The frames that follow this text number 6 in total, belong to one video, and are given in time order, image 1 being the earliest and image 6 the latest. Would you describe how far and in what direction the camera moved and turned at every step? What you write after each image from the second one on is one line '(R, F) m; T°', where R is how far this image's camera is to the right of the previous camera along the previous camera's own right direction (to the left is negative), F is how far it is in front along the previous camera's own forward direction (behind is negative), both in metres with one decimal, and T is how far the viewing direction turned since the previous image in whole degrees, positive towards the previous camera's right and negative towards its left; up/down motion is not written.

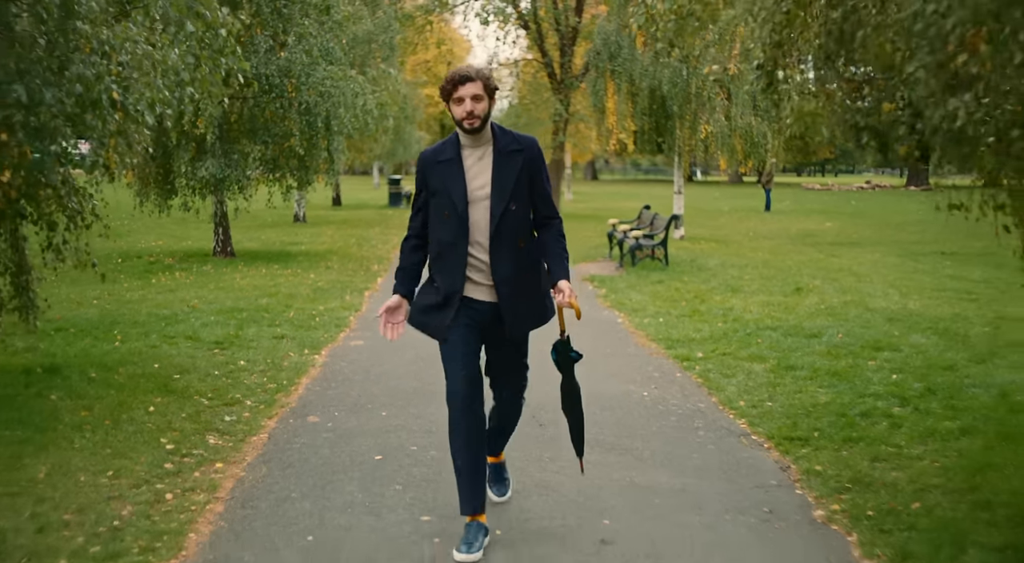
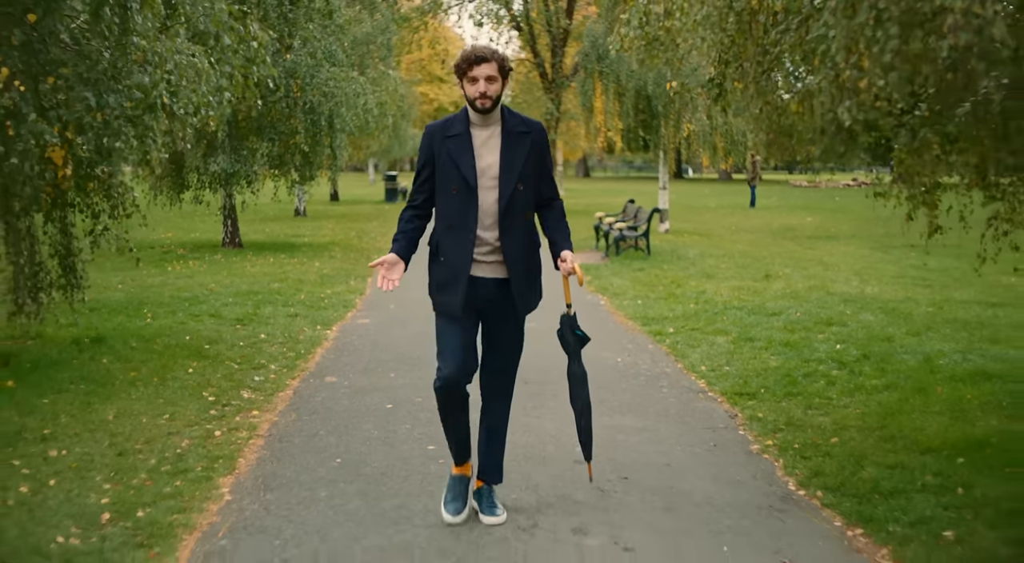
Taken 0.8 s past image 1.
(0.0, -1.0) m; 0°
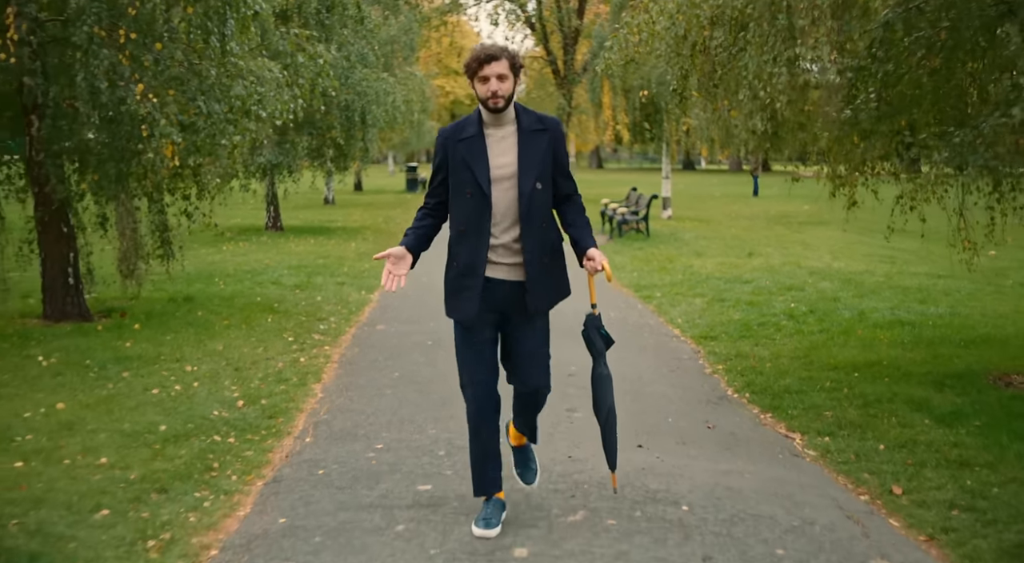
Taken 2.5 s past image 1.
(0.0, -1.8) m; -1°
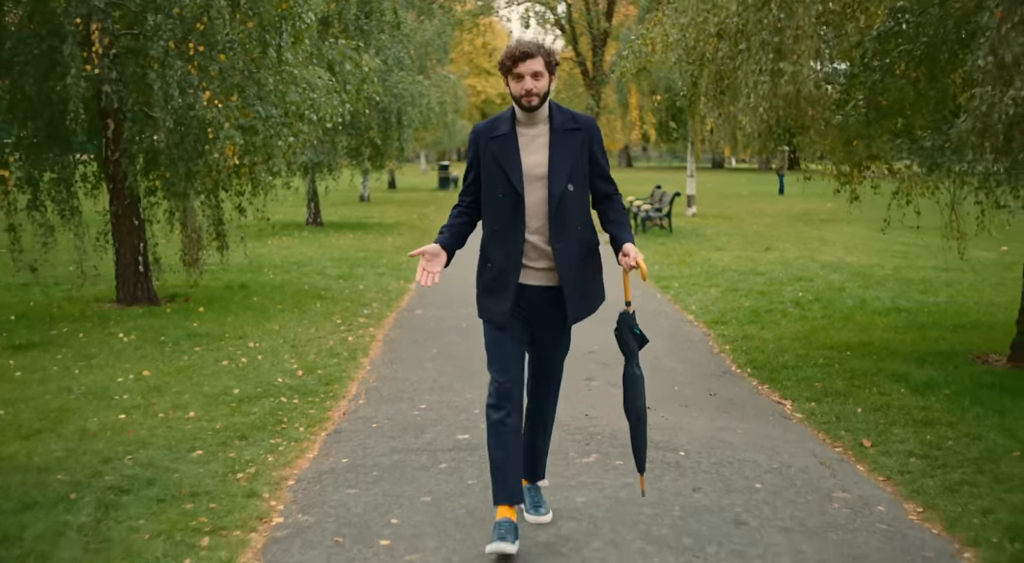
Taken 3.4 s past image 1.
(0.0, -0.8) m; -2°
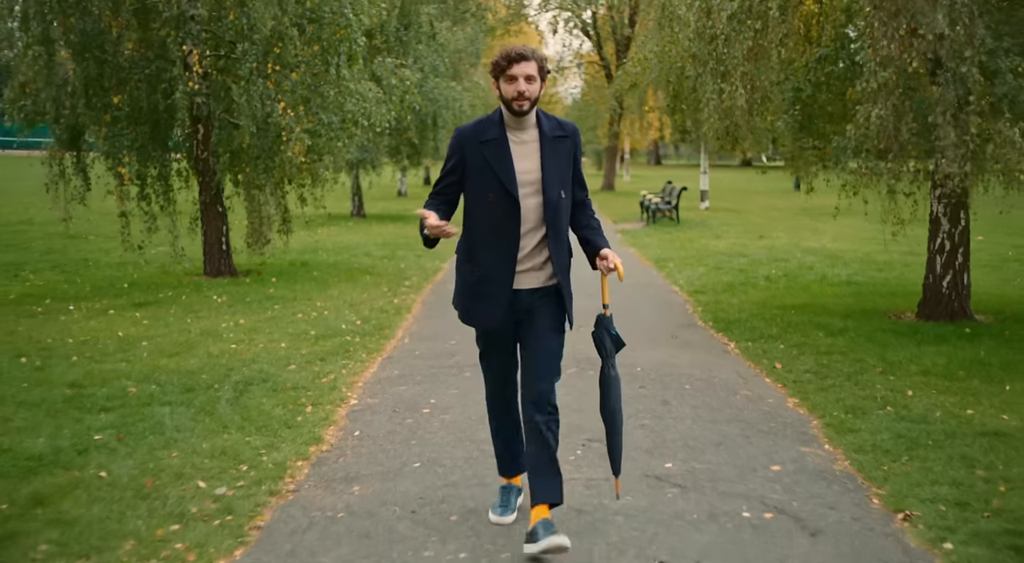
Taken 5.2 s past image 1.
(+0.2, -2.0) m; -2°
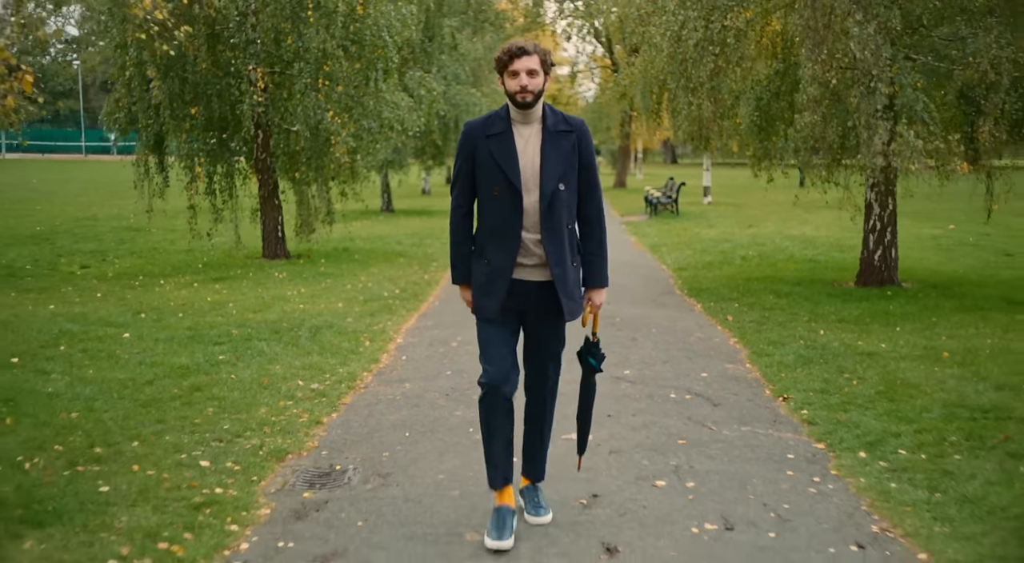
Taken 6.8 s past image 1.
(+0.1, -2.0) m; -1°
